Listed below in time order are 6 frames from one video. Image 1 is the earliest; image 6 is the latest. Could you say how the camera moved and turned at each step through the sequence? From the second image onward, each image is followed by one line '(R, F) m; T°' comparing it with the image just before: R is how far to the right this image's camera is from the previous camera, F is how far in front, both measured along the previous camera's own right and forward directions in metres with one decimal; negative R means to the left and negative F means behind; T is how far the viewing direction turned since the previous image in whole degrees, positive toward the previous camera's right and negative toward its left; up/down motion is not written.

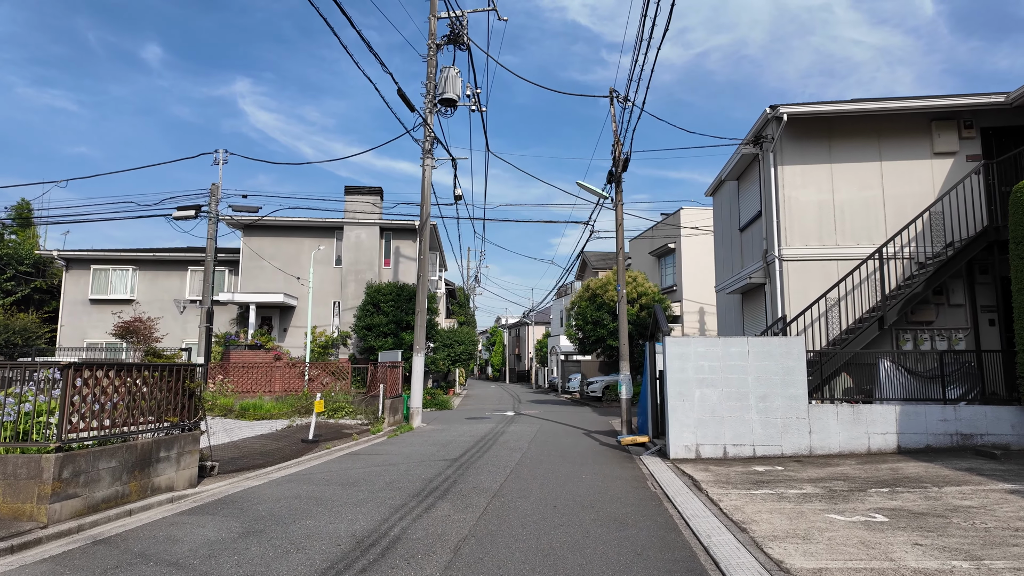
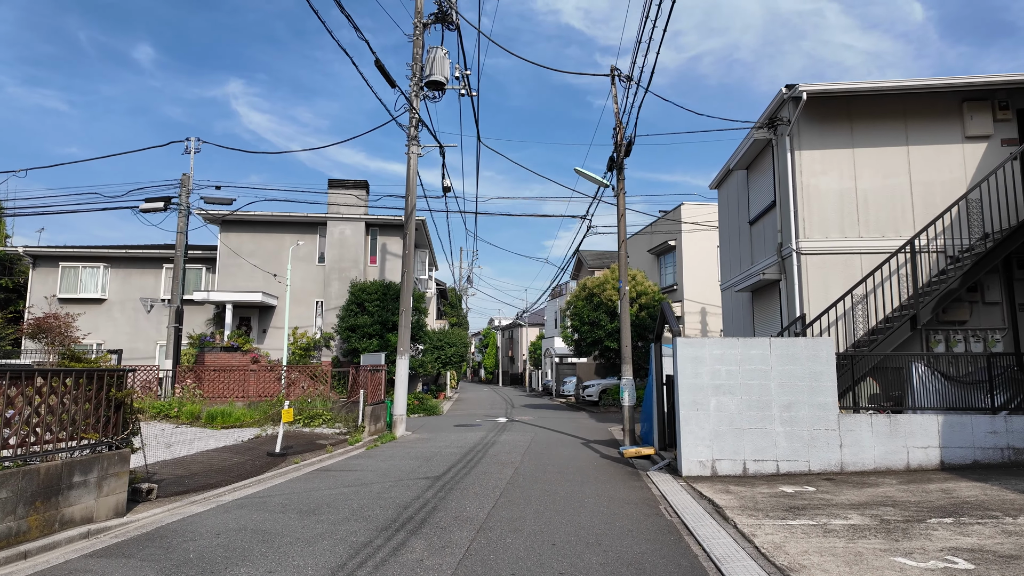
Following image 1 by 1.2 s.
(0.0, +1.2) m; +1°
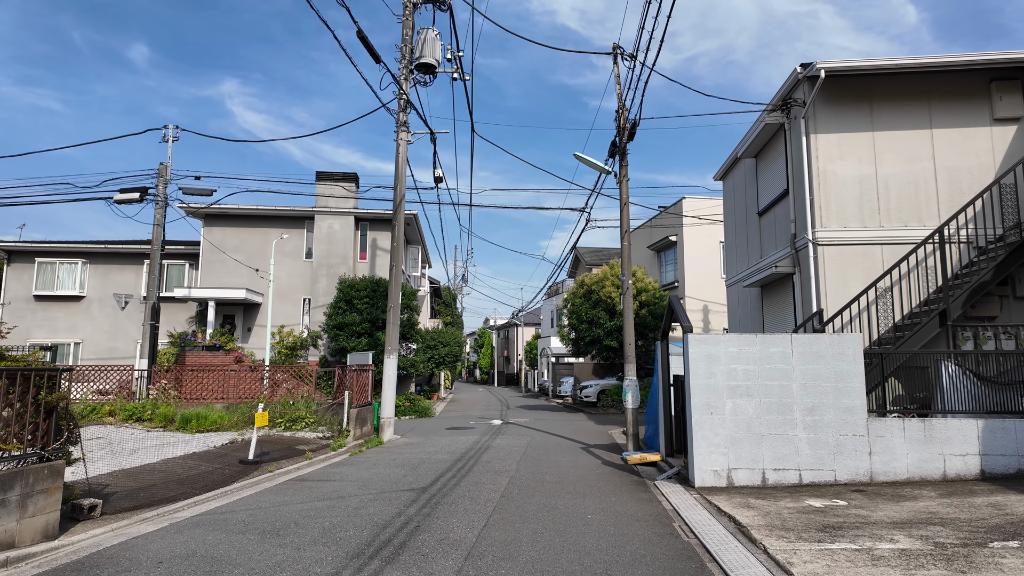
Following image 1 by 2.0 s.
(0.0, +0.8) m; 0°
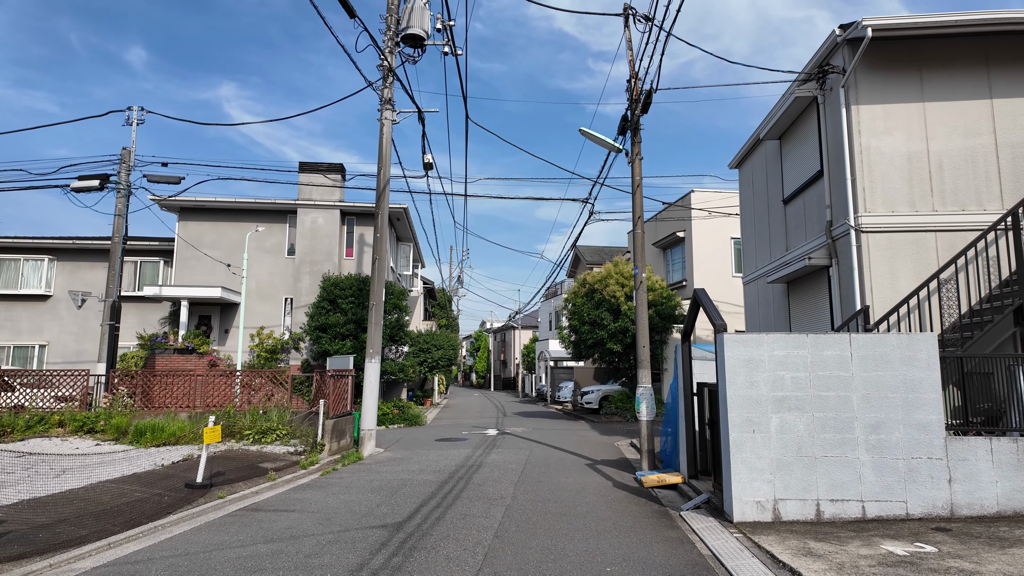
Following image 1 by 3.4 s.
(0.0, +1.4) m; 0°
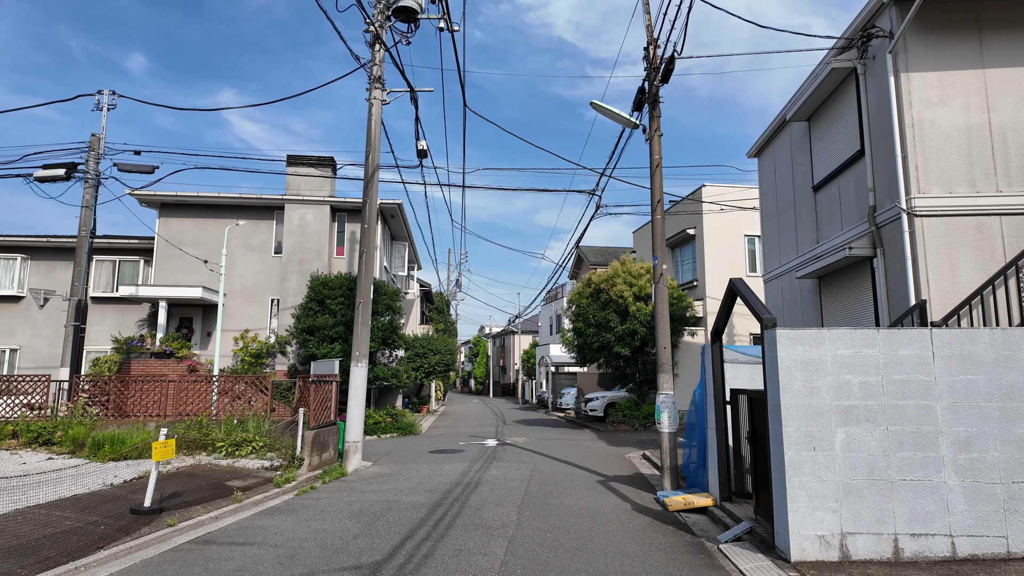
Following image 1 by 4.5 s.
(-0.1, +1.2) m; 0°
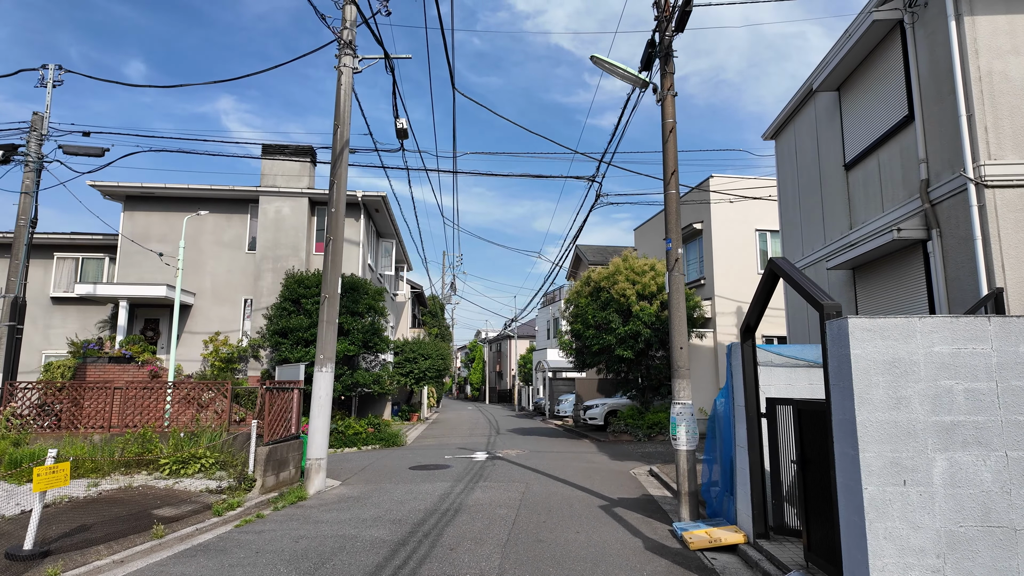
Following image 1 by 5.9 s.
(+0.2, +1.4) m; 0°
